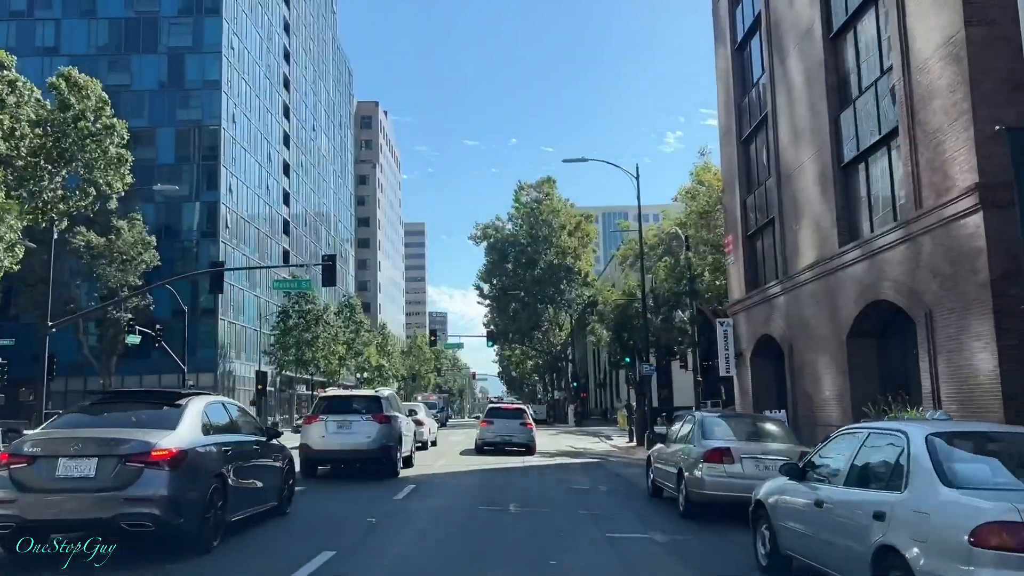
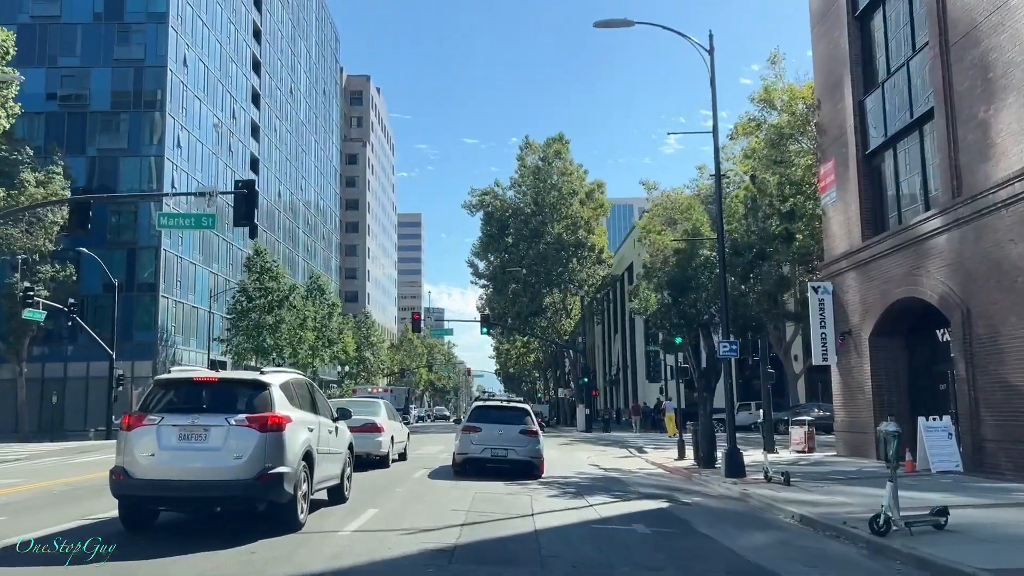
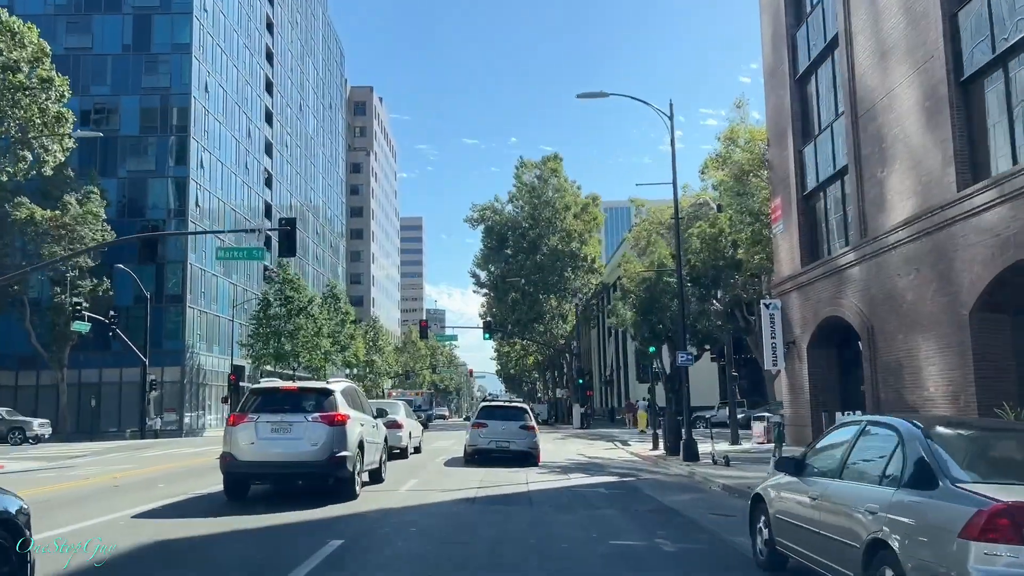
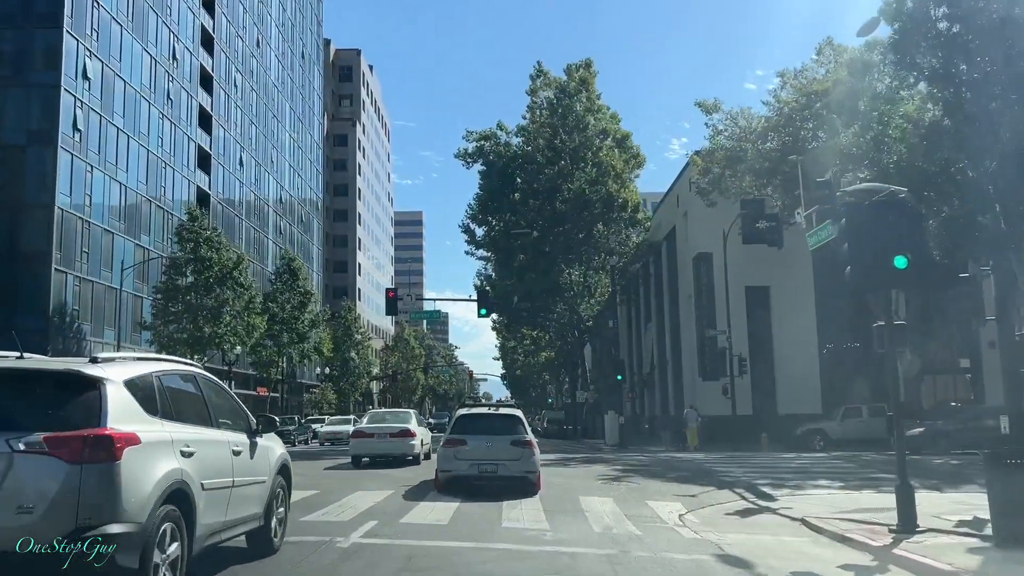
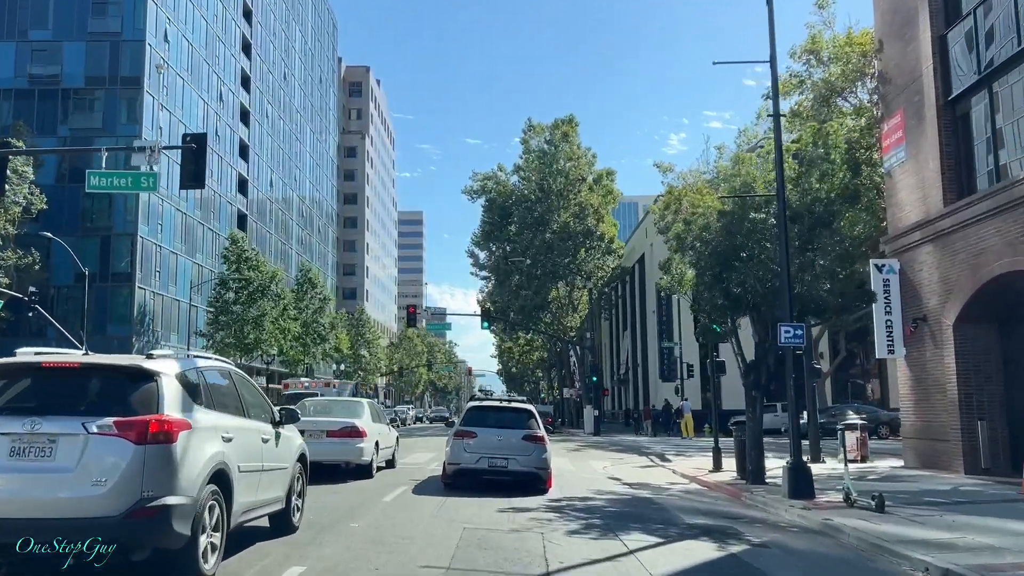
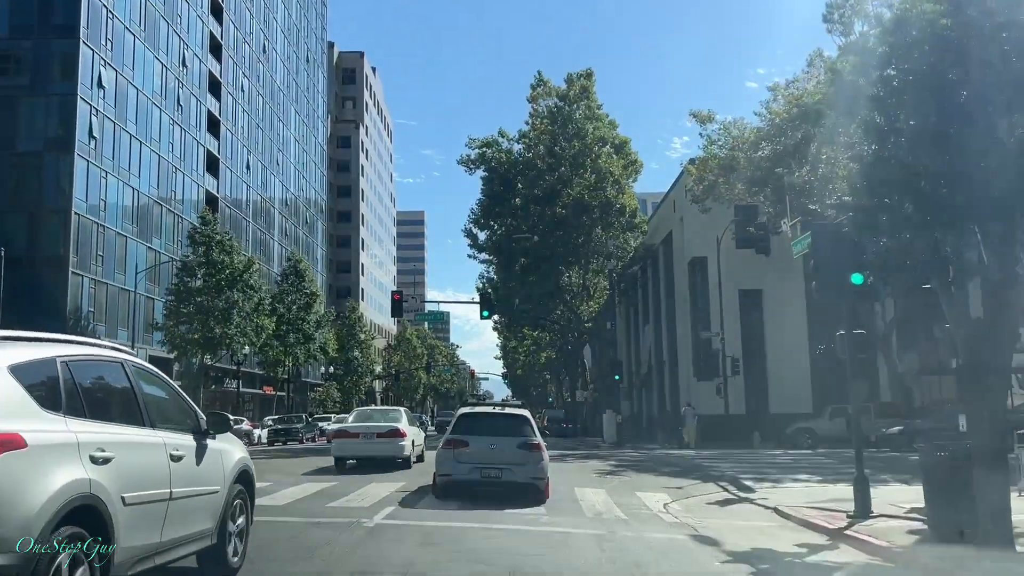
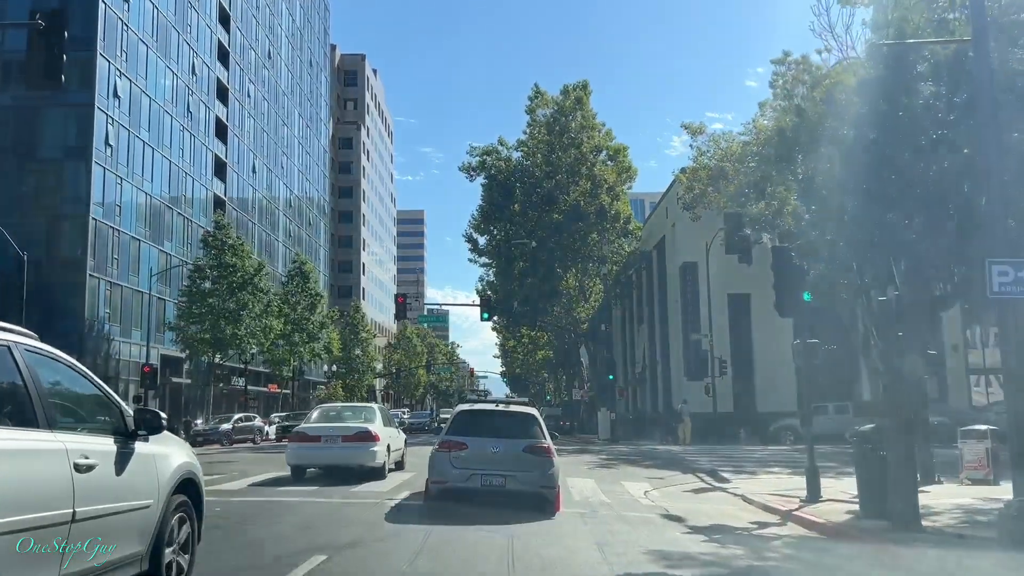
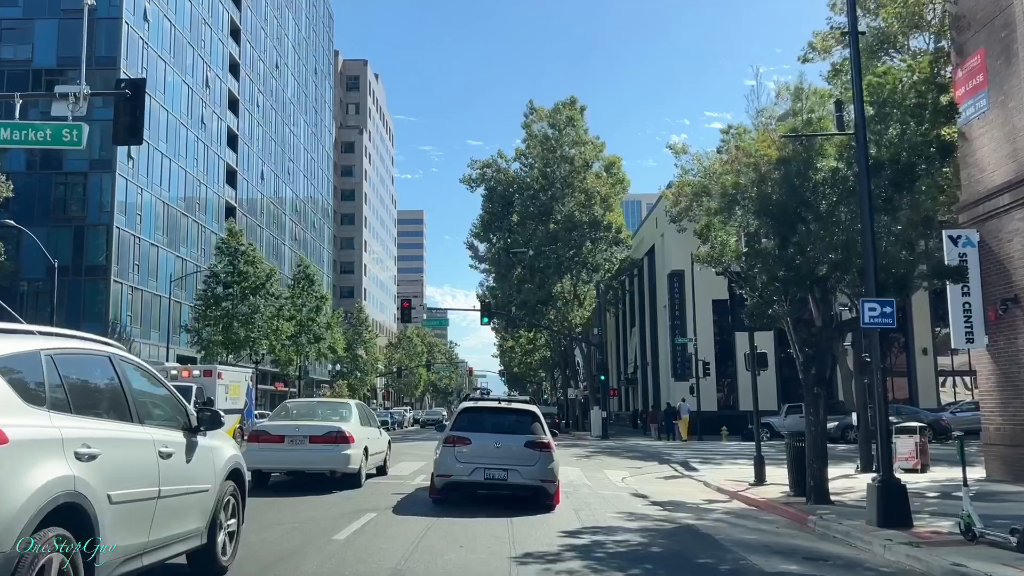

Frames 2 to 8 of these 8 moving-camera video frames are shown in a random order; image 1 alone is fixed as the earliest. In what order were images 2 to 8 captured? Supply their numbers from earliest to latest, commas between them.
3, 2, 5, 8, 7, 6, 4
